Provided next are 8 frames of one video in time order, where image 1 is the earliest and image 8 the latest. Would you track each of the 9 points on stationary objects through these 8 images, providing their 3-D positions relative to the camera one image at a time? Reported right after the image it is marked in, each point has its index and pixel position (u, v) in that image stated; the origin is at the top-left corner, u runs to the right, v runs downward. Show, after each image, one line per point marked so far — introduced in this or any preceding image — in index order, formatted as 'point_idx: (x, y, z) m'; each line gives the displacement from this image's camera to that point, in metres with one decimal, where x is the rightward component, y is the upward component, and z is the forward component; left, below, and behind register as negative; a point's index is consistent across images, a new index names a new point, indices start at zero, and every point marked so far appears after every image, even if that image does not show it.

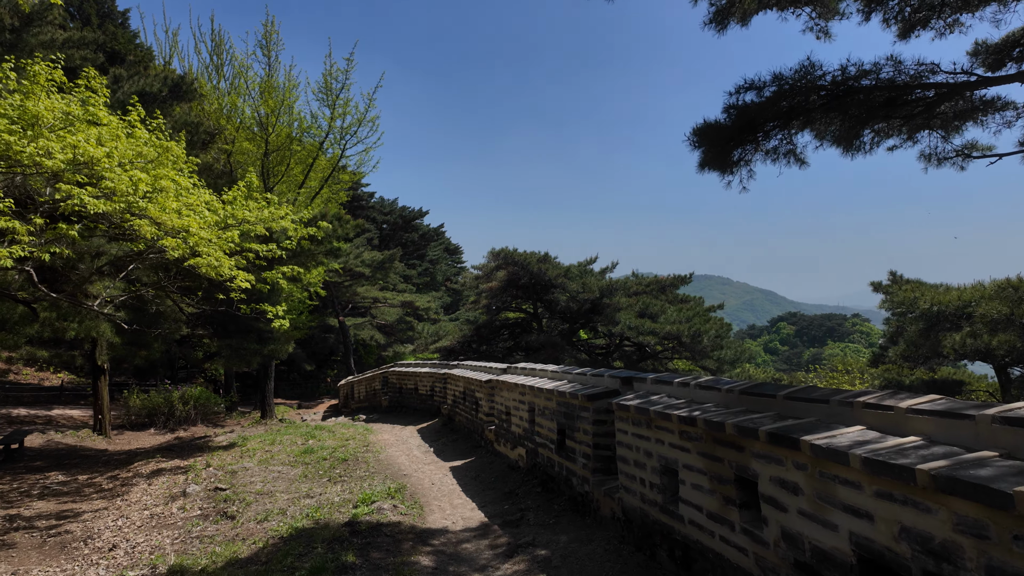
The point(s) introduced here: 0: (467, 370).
0: (-0.7, -1.3, +9.4) m
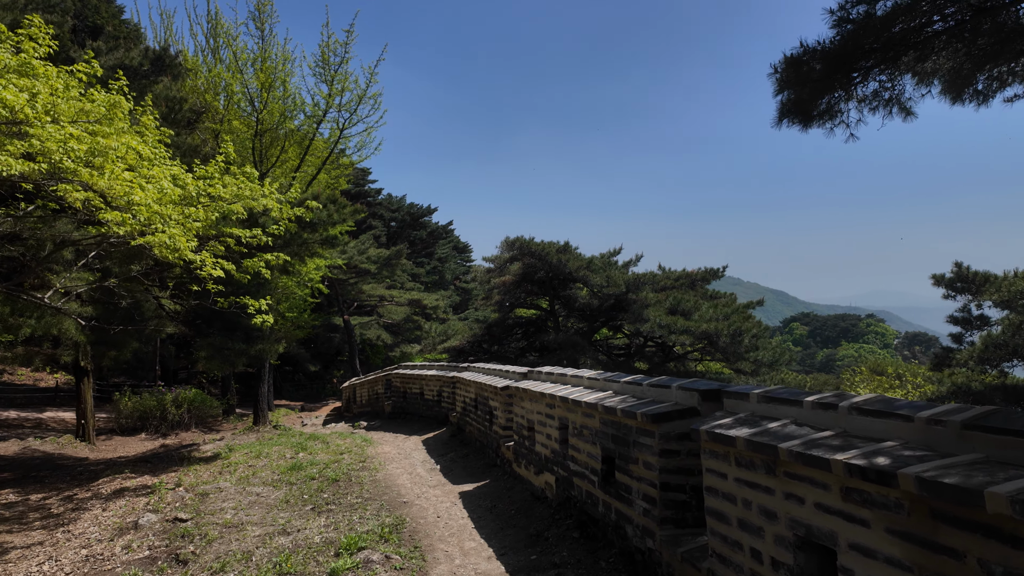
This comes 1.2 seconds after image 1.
0: (-0.5, -1.2, +8.2) m
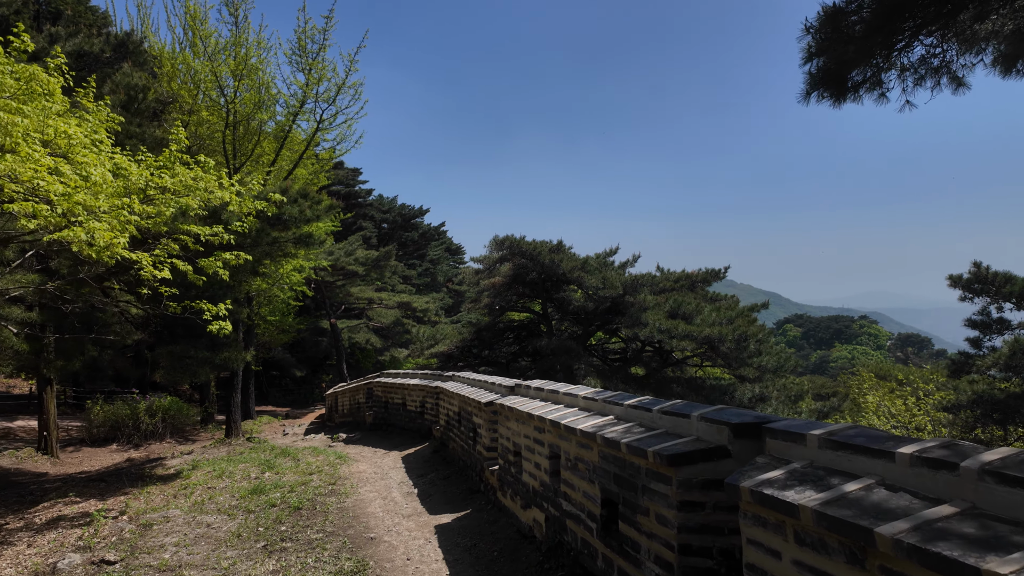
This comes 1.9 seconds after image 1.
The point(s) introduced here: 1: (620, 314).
0: (-0.6, -1.2, +7.4) m
1: (+2.3, -0.5, +12.2) m
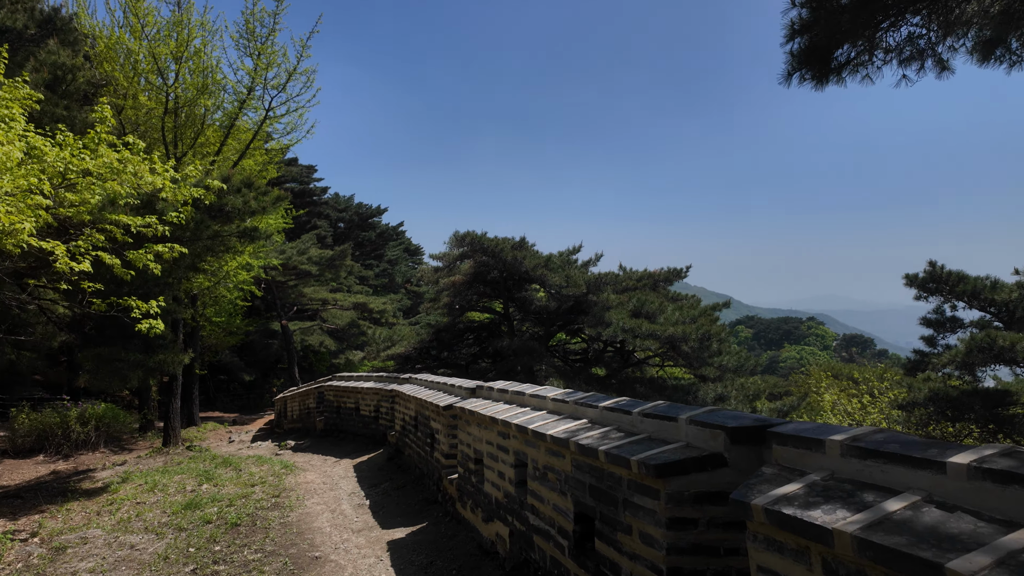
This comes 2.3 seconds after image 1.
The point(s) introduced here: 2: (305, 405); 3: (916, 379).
0: (-1.1, -1.2, +7.0) m
1: (+1.5, -0.5, +11.9) m
2: (-4.2, -2.4, +12.0) m
3: (+7.1, -1.6, +10.3) m
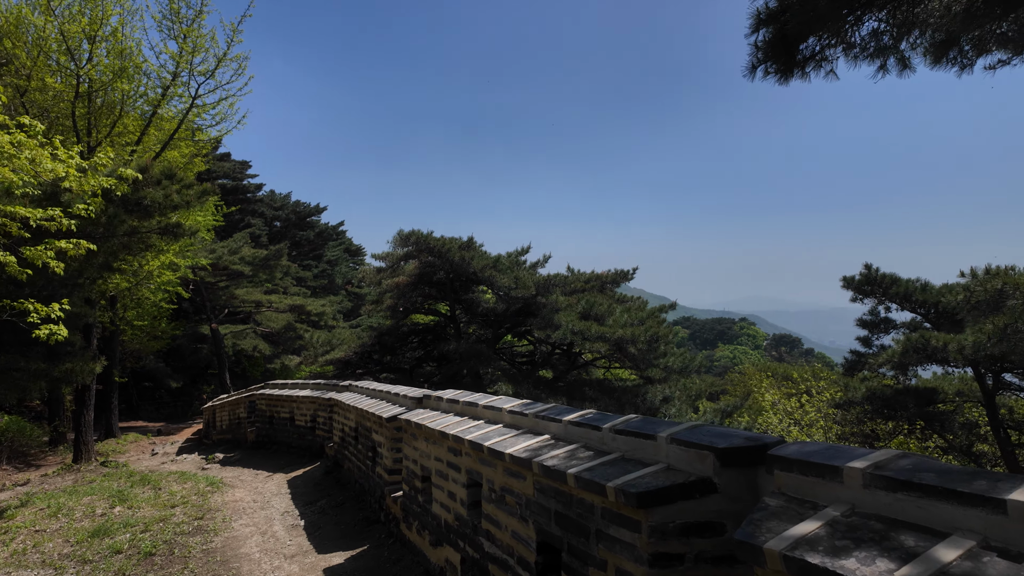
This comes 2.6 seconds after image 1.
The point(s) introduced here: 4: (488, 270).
0: (-1.7, -1.2, +6.6) m
1: (+0.4, -0.5, +11.7) m
2: (-5.3, -2.4, +11.2) m
3: (+6.1, -1.6, +10.6) m
4: (-0.5, +0.4, +11.7) m
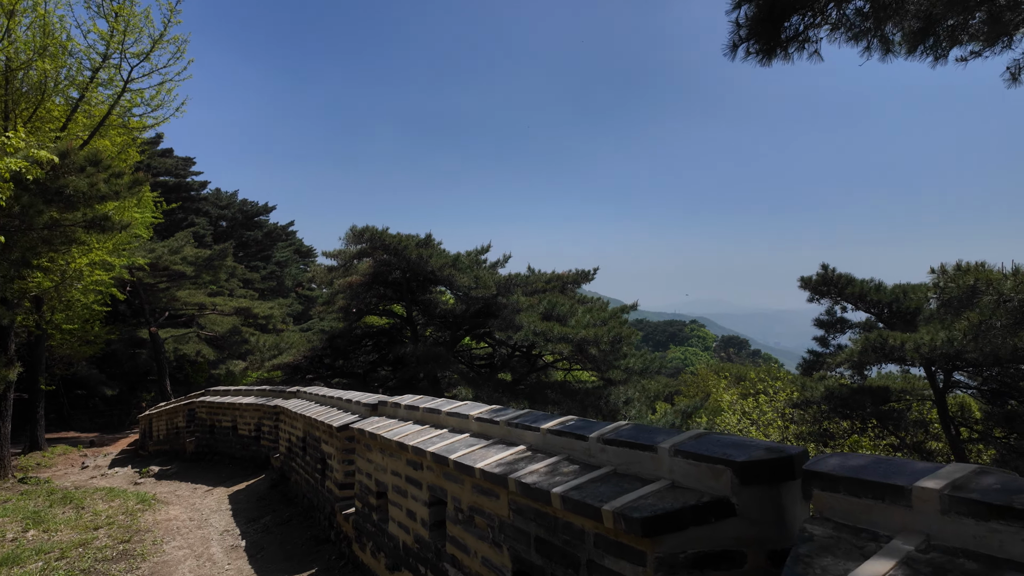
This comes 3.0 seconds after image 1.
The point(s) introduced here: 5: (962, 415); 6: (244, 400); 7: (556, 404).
0: (-2.1, -1.2, +6.1) m
1: (-0.4, -0.6, +11.4) m
2: (-6.0, -2.4, +10.5) m
3: (+5.4, -1.6, +10.7) m
4: (-1.3, +0.4, +11.3) m
5: (+7.5, -2.1, +9.8) m
6: (-3.6, -1.5, +8.0) m
7: (+0.8, -2.2, +11.3) m
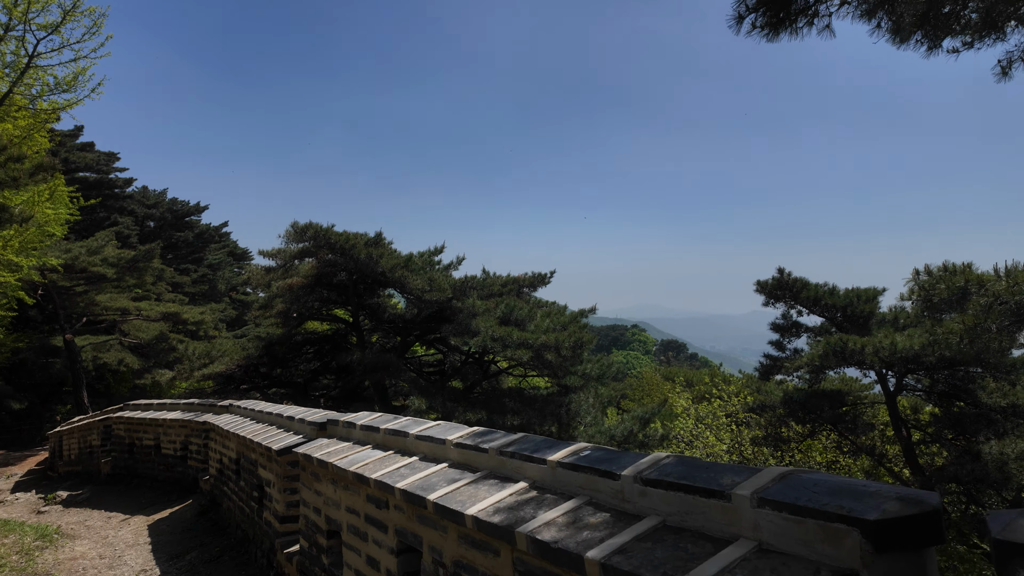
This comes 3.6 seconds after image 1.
0: (-2.4, -1.2, +5.4) m
1: (-1.3, -0.6, +10.8) m
2: (-6.7, -2.4, +9.4) m
3: (+4.6, -1.7, +10.7) m
4: (-2.1, +0.3, +10.6) m
5: (+6.7, -2.2, +10.0) m
6: (-4.1, -1.5, +7.1) m
7: (0.0, -2.3, +10.8) m
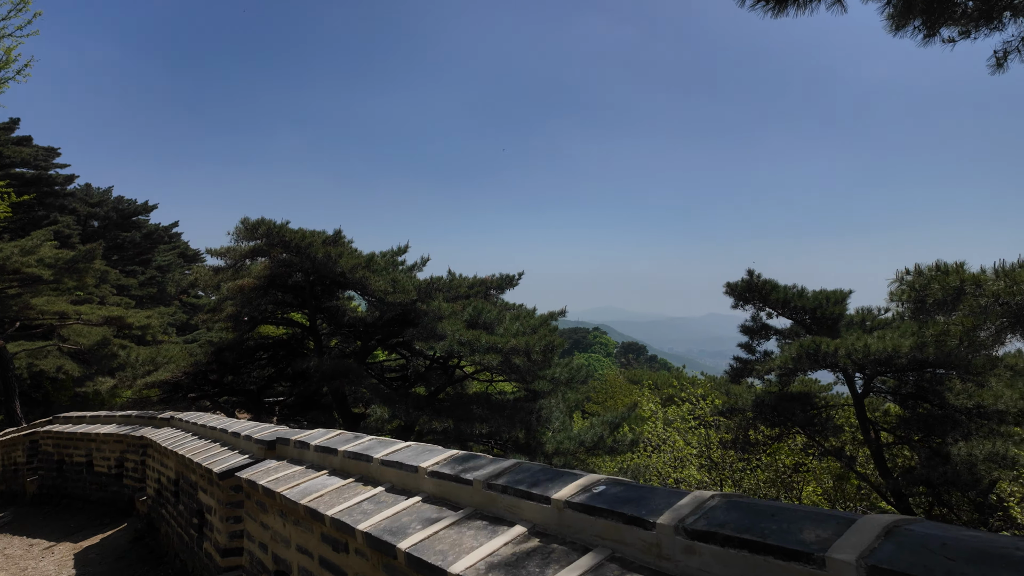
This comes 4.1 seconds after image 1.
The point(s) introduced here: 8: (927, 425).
0: (-2.7, -1.2, +4.8) m
1: (-1.8, -0.6, +10.3) m
2: (-7.2, -2.5, +8.5) m
3: (+4.0, -1.7, +10.6) m
4: (-2.7, +0.3, +10.1) m
5: (+6.2, -2.2, +10.0) m
6: (-4.5, -1.5, +6.4) m
7: (-0.6, -2.3, +10.4) m
8: (+6.1, -2.0, +8.6) m
